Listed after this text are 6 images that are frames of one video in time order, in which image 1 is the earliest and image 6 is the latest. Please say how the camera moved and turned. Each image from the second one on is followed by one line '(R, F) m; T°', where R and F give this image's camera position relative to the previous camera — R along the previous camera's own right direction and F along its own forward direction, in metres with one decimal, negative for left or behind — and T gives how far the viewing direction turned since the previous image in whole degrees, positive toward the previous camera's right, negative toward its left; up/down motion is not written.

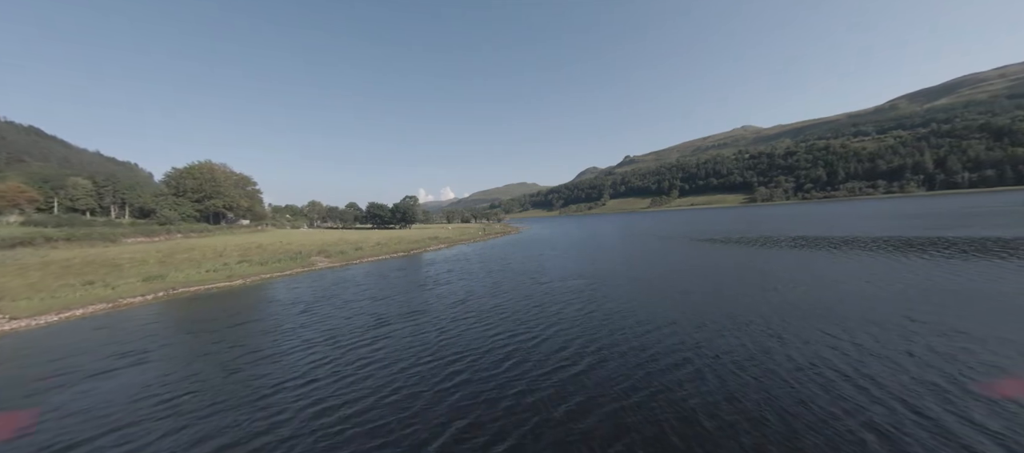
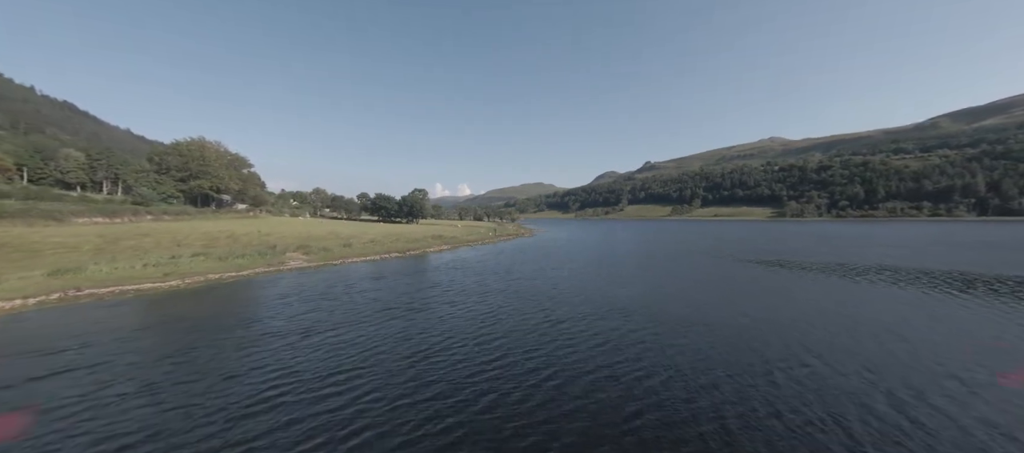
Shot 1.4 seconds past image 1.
(+1.2, +9.8) m; -3°
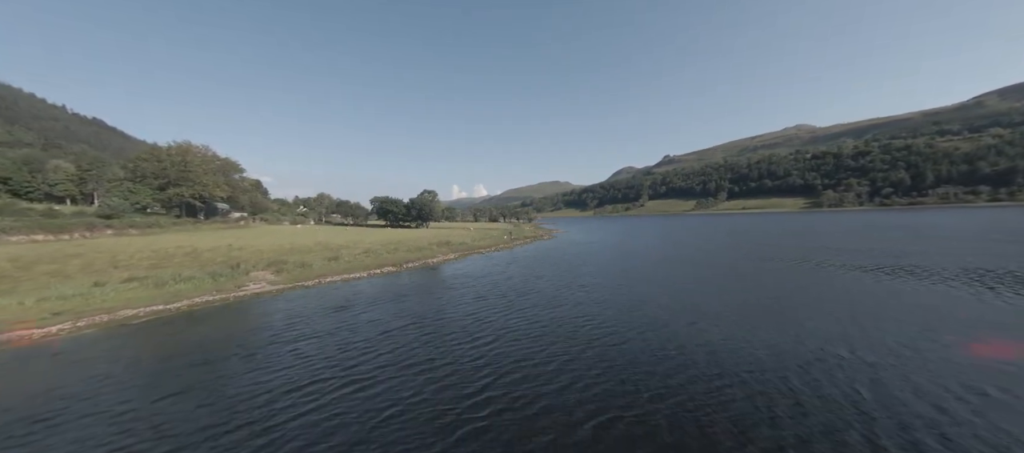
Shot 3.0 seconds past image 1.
(+0.7, +11.2) m; -3°
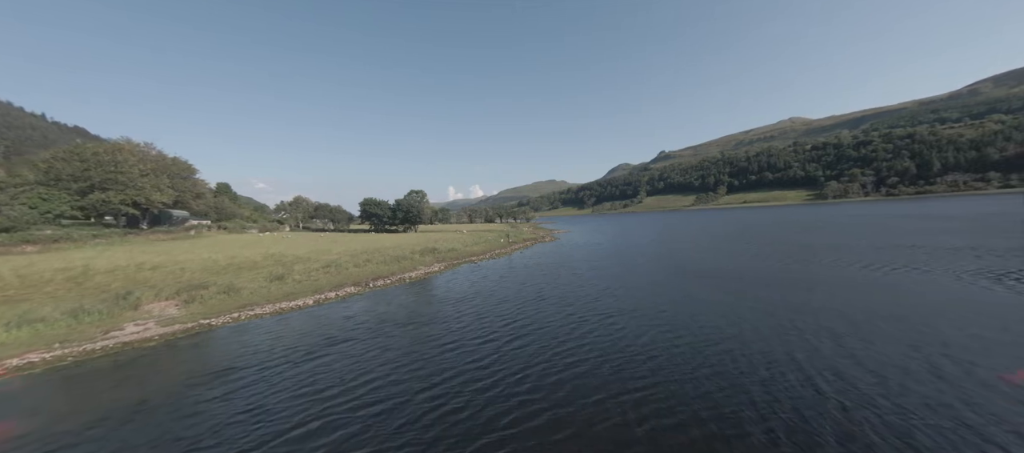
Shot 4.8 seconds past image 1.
(+0.9, +11.7) m; 0°
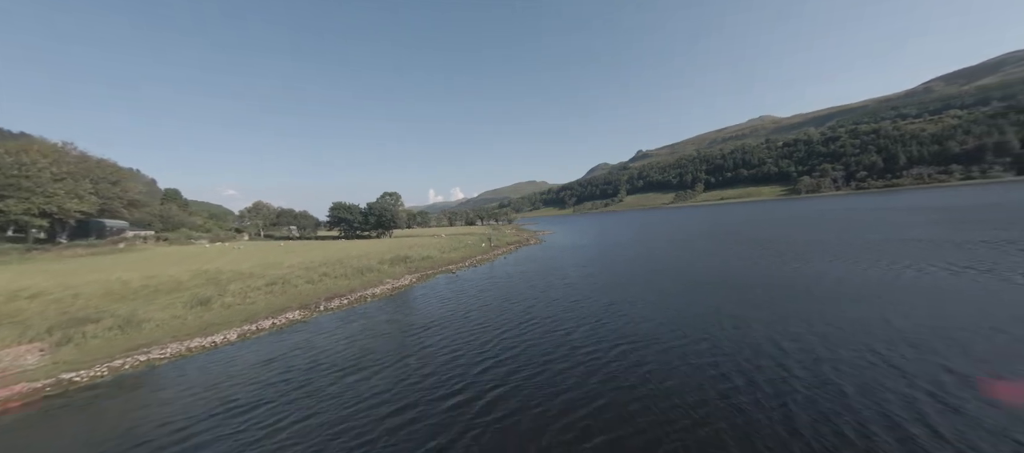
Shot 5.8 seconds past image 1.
(+0.7, +6.5) m; +3°
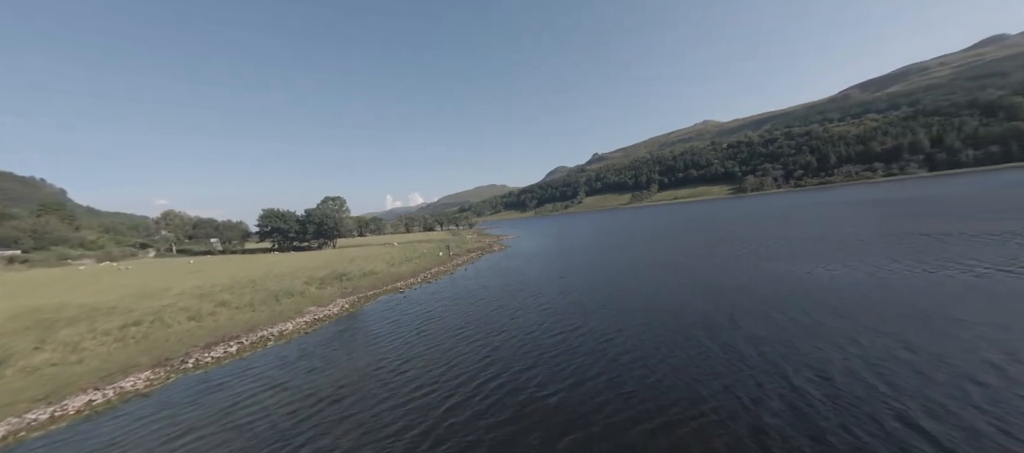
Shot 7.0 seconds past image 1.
(+1.2, +8.1) m; +6°
